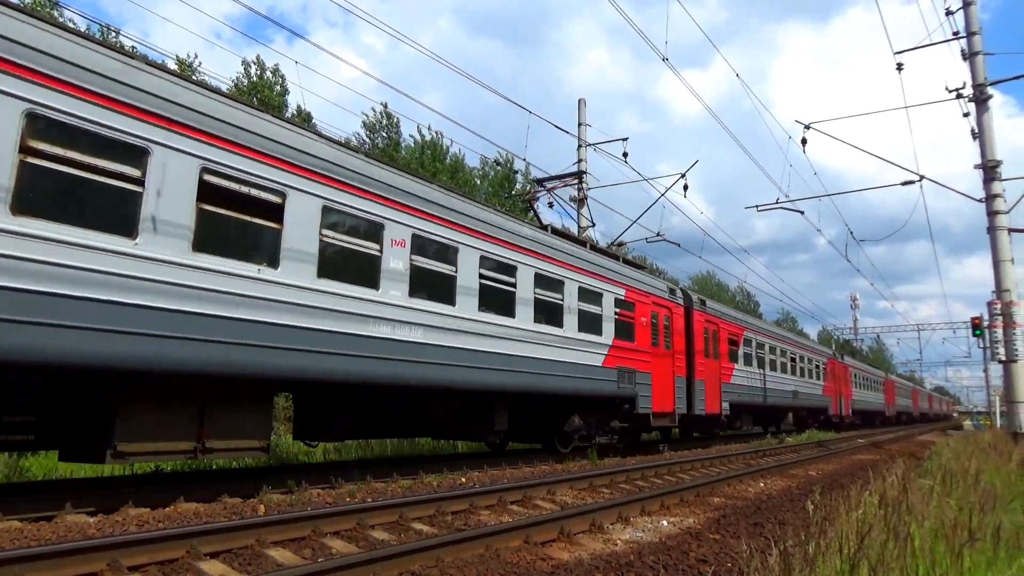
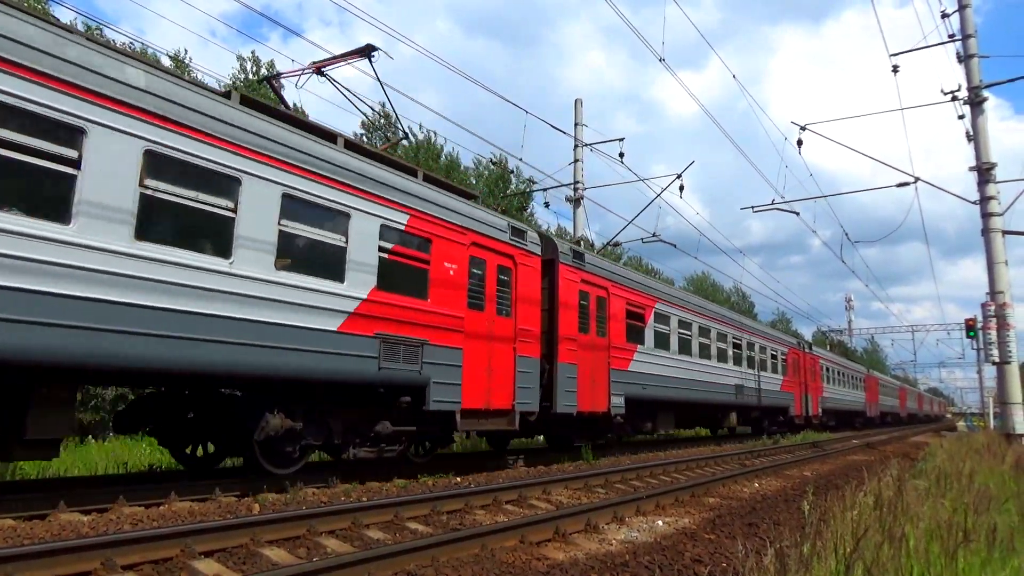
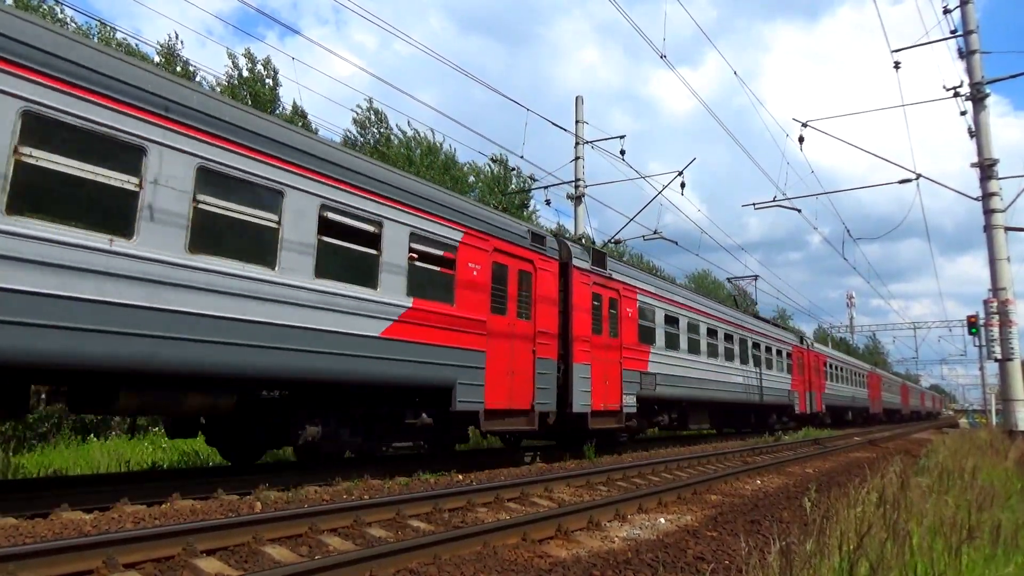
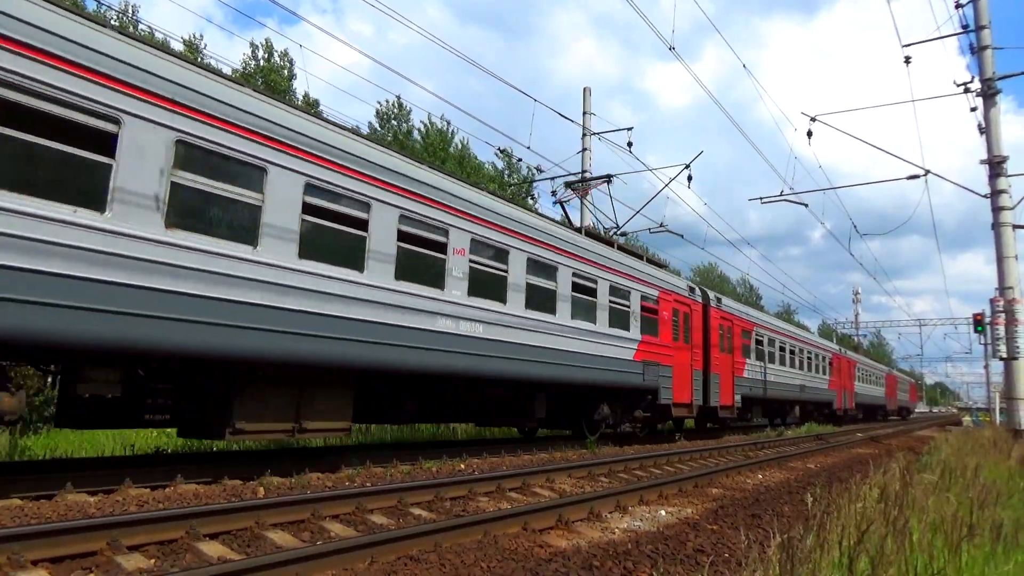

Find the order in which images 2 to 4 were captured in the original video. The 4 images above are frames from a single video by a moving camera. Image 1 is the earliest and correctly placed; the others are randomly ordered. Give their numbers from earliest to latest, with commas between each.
2, 3, 4
